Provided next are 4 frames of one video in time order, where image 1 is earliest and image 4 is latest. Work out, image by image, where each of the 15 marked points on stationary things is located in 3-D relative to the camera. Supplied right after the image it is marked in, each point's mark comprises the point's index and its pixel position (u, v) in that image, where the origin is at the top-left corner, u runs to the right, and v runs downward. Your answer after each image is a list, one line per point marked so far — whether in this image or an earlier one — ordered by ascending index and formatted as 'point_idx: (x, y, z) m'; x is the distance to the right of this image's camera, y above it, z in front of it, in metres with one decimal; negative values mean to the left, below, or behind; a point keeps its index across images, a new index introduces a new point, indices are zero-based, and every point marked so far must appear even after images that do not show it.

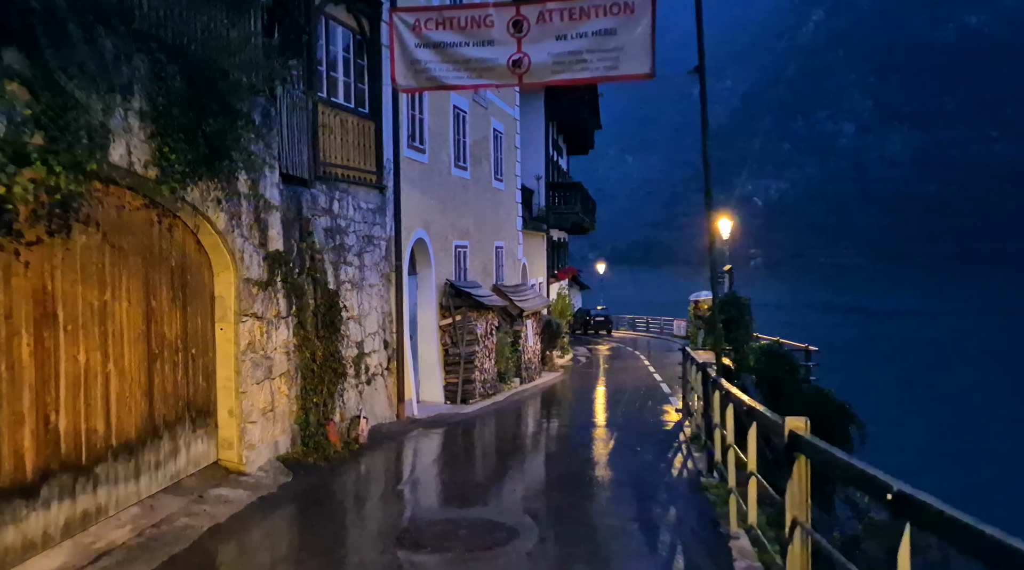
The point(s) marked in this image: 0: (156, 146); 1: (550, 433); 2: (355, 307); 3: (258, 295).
0: (-2.5, +1.0, +6.2) m
1: (+0.5, -2.1, +12.7) m
2: (-2.0, -0.3, +11.4) m
3: (-2.3, -0.1, +8.1) m
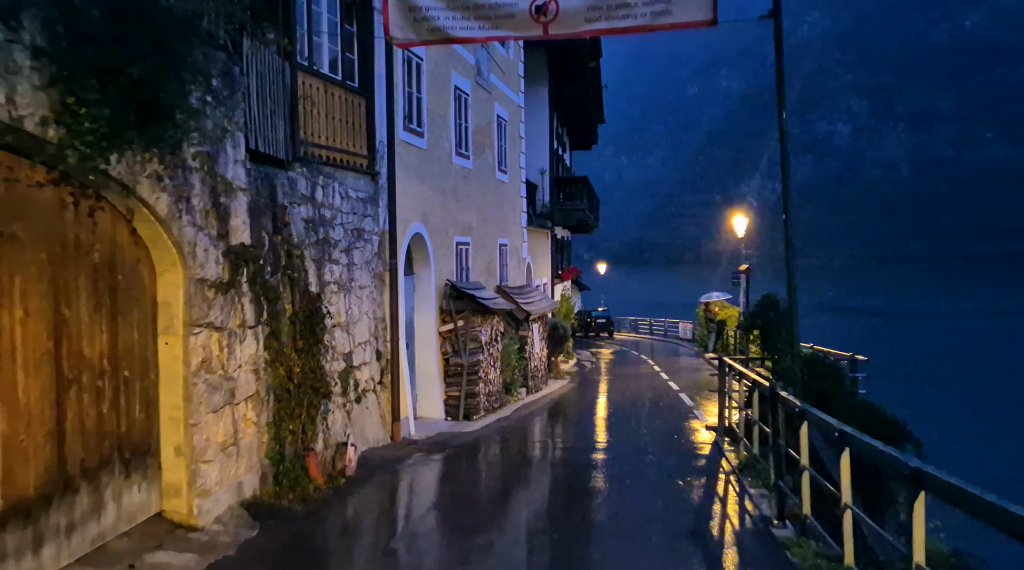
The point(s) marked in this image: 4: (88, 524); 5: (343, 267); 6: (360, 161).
0: (-2.3, +1.0, +4.5) m
1: (+0.6, -2.1, +11.0) m
2: (-1.8, -0.3, +9.7) m
3: (-2.1, -0.1, +6.4) m
4: (-2.5, -1.4, +5.2) m
5: (-1.9, +0.2, +9.9) m
6: (-1.8, +1.5, +10.6) m
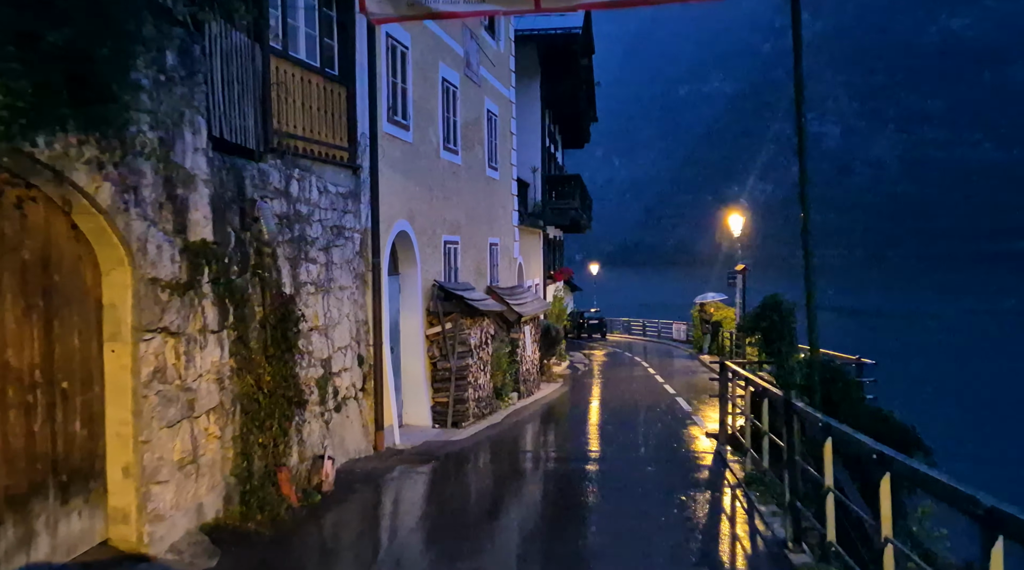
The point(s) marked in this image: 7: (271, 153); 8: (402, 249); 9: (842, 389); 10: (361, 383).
0: (-2.4, +1.0, +3.9) m
1: (+0.5, -2.1, +10.4) m
2: (-2.0, -0.3, +9.1) m
3: (-2.2, -0.1, +5.8) m
4: (-2.6, -1.4, +4.6) m
5: (-2.0, +0.2, +9.2) m
6: (-1.9, +1.5, +10.0) m
7: (-2.2, +1.2, +8.2) m
8: (-1.6, +0.5, +12.7) m
9: (+4.4, -1.4, +11.9) m
10: (-1.7, -1.1, +10.3) m
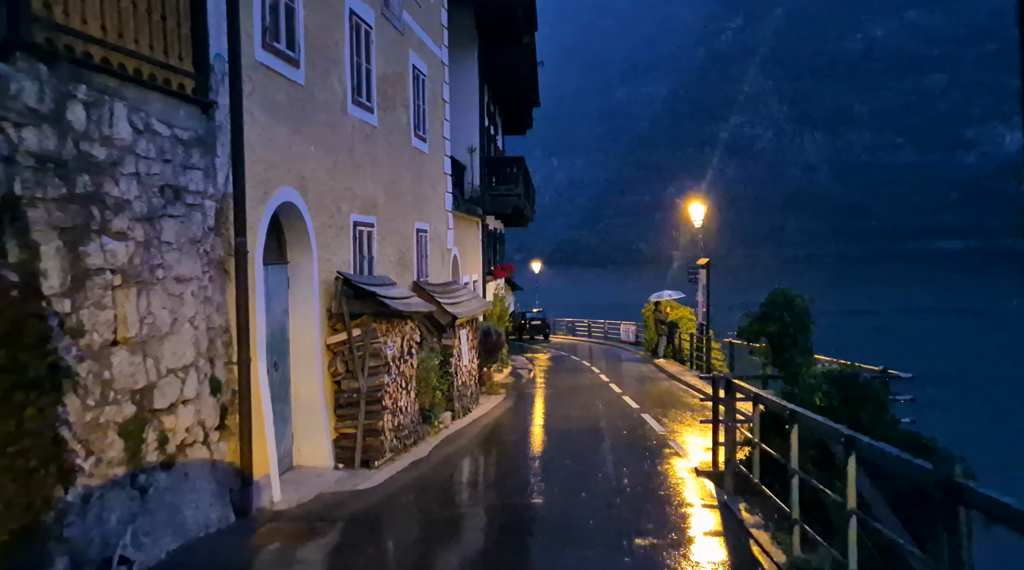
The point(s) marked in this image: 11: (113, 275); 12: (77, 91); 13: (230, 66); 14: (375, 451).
0: (-2.5, +1.0, +0.6) m
1: (-0.1, -2.0, +7.2) m
2: (-2.5, -0.2, +5.8) m
3: (-2.5, 0.0, +2.4) m
4: (-2.8, -1.3, +1.3) m
5: (-2.5, +0.3, +5.9) m
6: (-2.5, +1.5, +6.7) m
7: (-2.7, +1.3, +4.9) m
8: (-2.3, +0.6, +9.4) m
9: (+3.7, -1.3, +9.0) m
10: (-2.3, -1.1, +7.0) m
11: (-2.5, +0.1, +5.6) m
12: (-2.6, +1.2, +5.4) m
13: (-2.4, +1.8, +7.5) m
14: (-1.5, -1.8, +9.9) m
